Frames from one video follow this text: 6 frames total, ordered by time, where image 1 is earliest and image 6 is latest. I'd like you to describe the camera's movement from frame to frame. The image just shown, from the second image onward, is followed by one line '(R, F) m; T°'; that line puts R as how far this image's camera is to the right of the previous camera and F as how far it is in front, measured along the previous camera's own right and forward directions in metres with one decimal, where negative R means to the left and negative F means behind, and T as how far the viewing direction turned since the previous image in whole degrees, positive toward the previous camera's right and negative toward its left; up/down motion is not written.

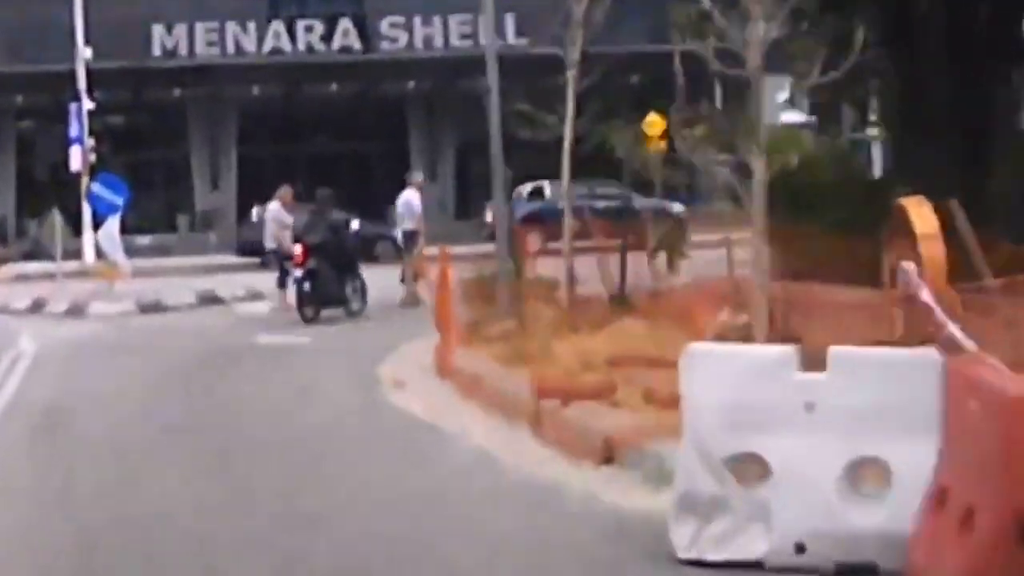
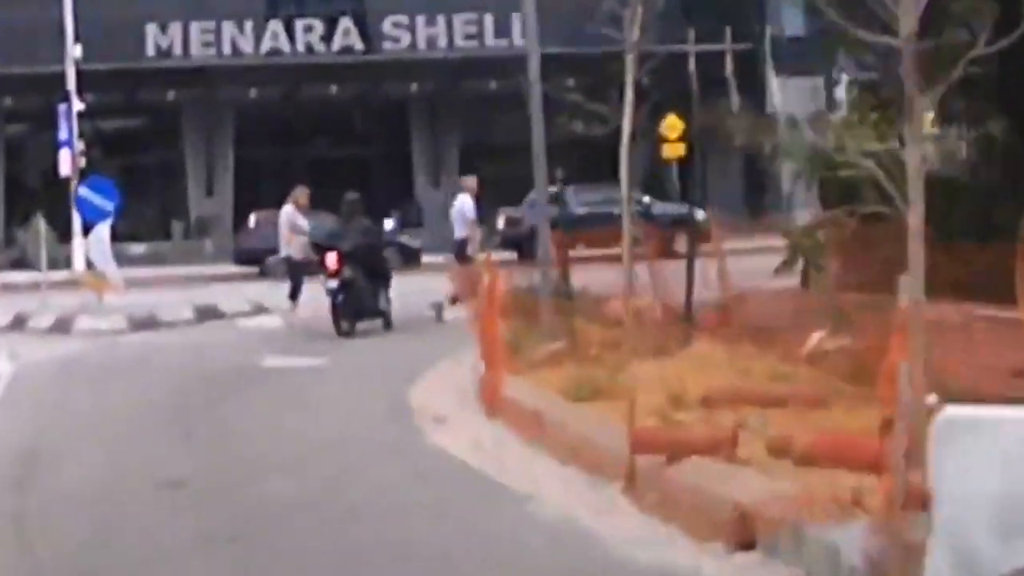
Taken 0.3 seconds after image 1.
(-0.4, +2.9) m; 0°
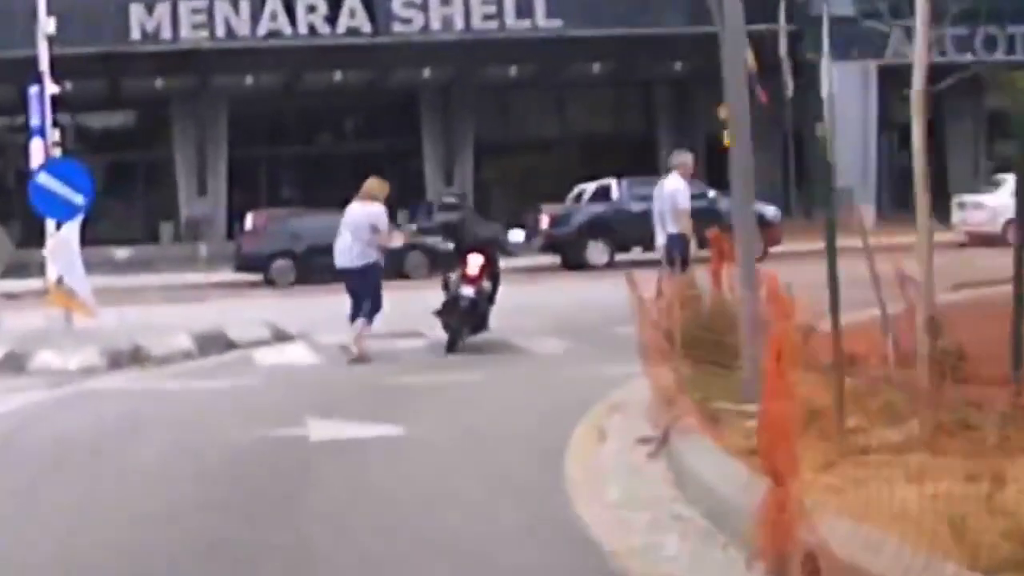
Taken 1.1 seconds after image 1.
(-0.9, +7.1) m; 0°
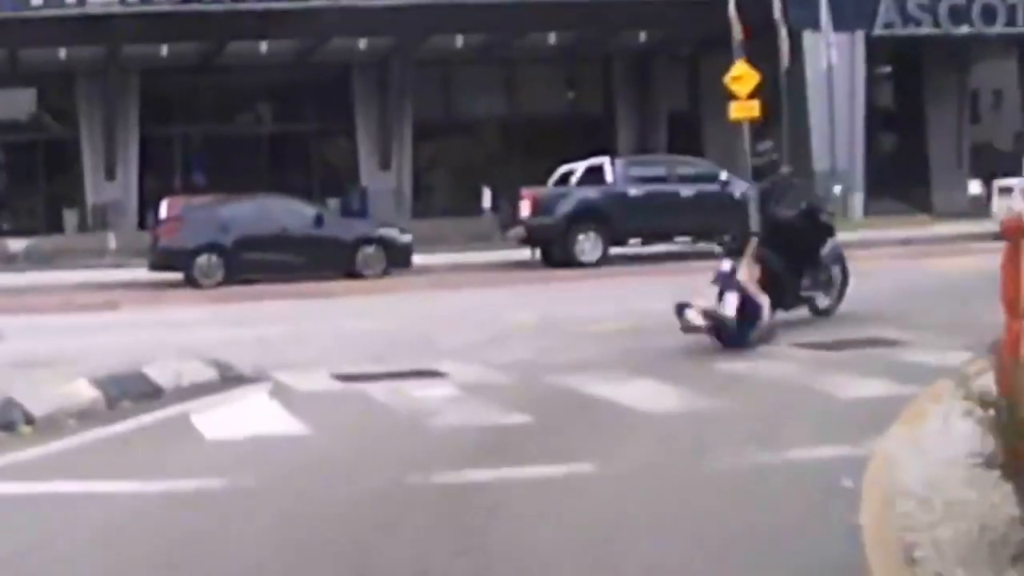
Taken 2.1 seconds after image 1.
(-0.8, +7.2) m; +2°
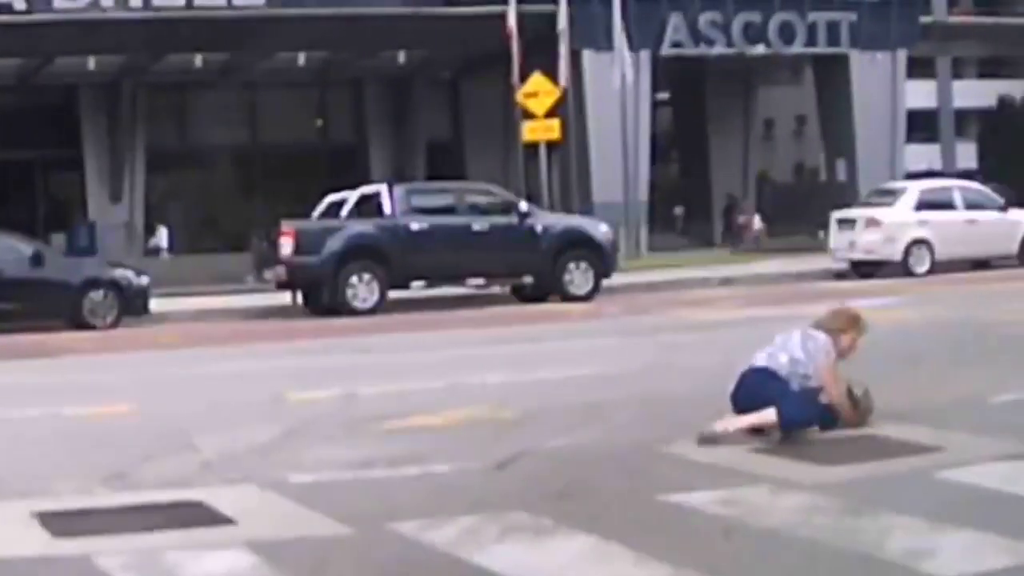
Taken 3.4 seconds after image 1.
(-0.3, +5.7) m; +6°
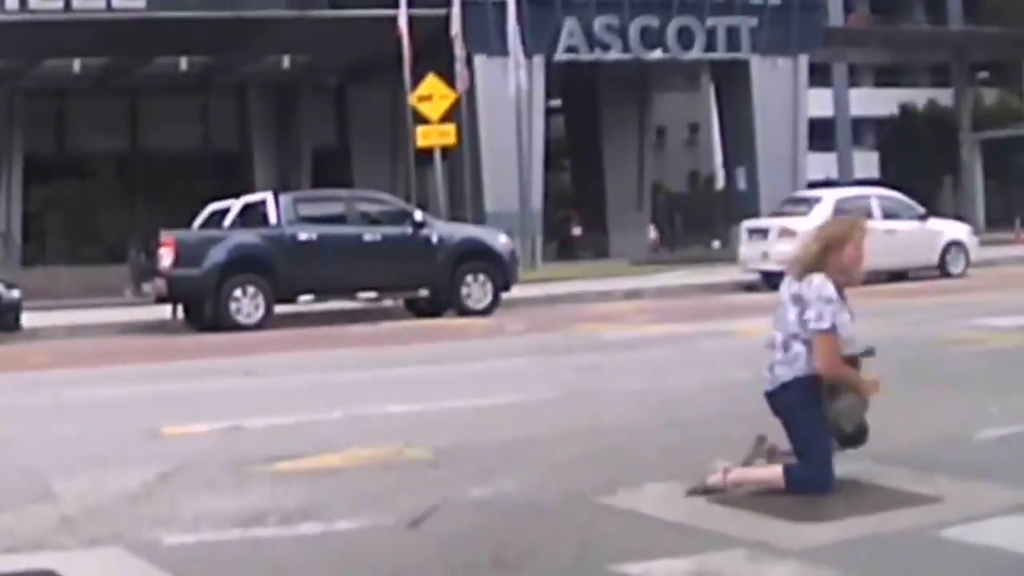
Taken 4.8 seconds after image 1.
(-0.1, +1.7) m; +2°
